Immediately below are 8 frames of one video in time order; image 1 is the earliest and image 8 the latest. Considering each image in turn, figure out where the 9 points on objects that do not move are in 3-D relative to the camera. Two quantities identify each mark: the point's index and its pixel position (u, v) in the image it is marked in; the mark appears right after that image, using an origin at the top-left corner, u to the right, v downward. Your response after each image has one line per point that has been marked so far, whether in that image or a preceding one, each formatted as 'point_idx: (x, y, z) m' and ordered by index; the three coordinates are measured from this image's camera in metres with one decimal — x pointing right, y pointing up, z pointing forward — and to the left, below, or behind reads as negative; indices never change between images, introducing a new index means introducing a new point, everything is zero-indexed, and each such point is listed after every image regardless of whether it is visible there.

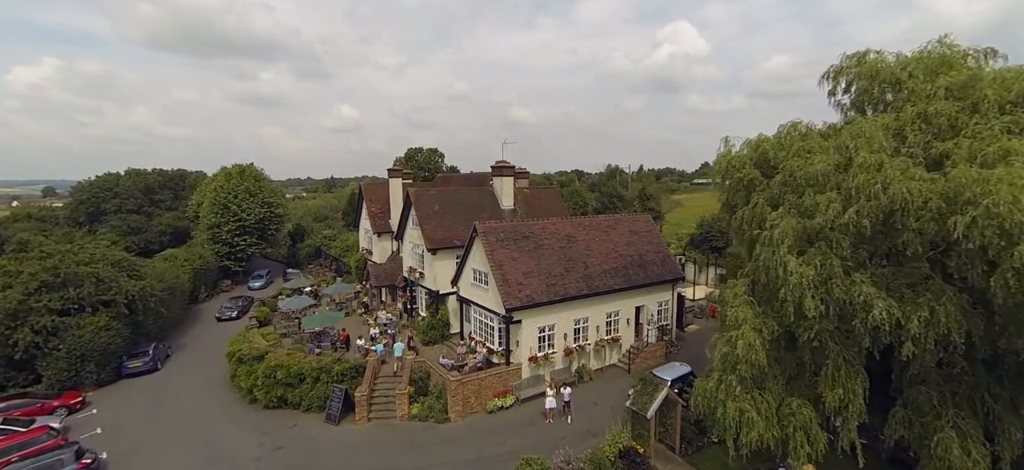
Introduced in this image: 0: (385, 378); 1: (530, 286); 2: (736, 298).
0: (-5.6, -6.3, +19.8) m
1: (+0.8, -2.2, +19.4) m
2: (+6.3, -1.8, +12.6) m
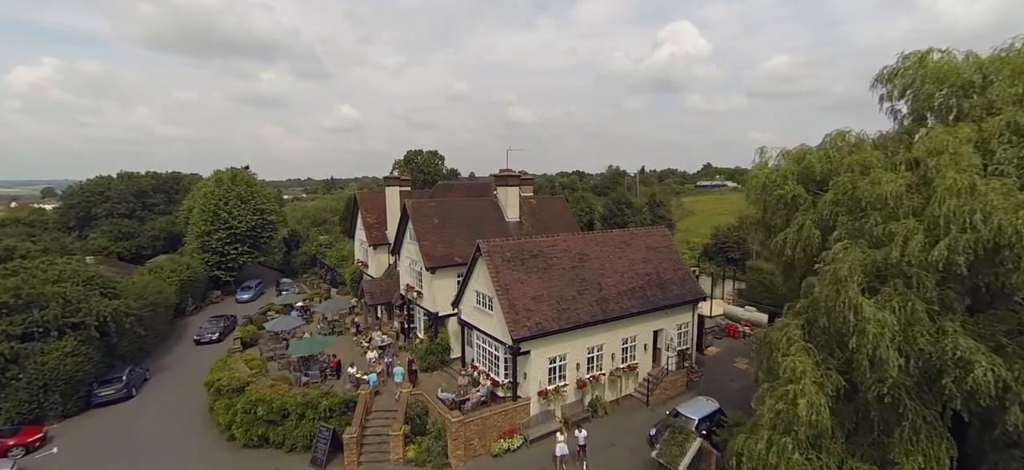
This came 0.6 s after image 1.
0: (-5.3, -7.1, +17.9) m
1: (+1.1, -3.0, +17.4) m
2: (+6.6, -2.6, +10.6) m
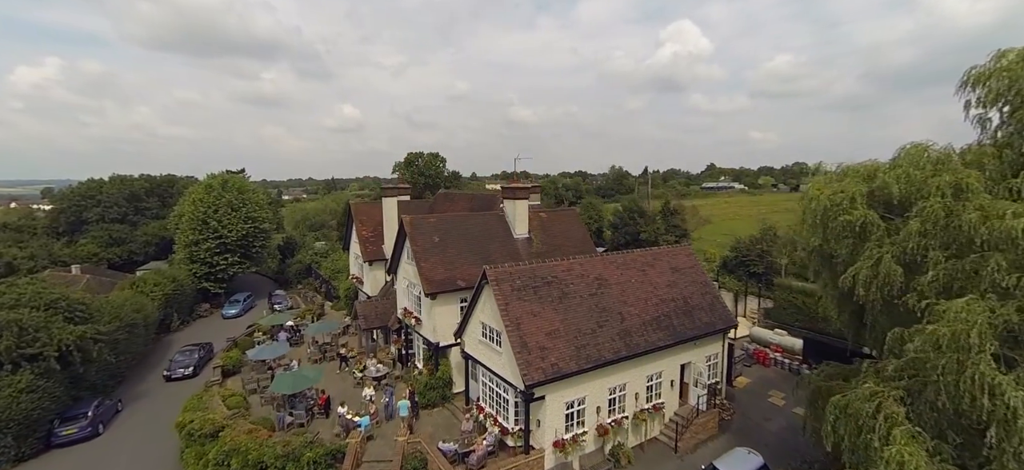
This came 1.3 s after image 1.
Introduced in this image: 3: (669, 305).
0: (-4.9, -8.0, +15.6) m
1: (+1.4, -3.9, +15.1) m
2: (+6.9, -3.5, +8.3) m
3: (+6.6, -2.9, +18.7) m
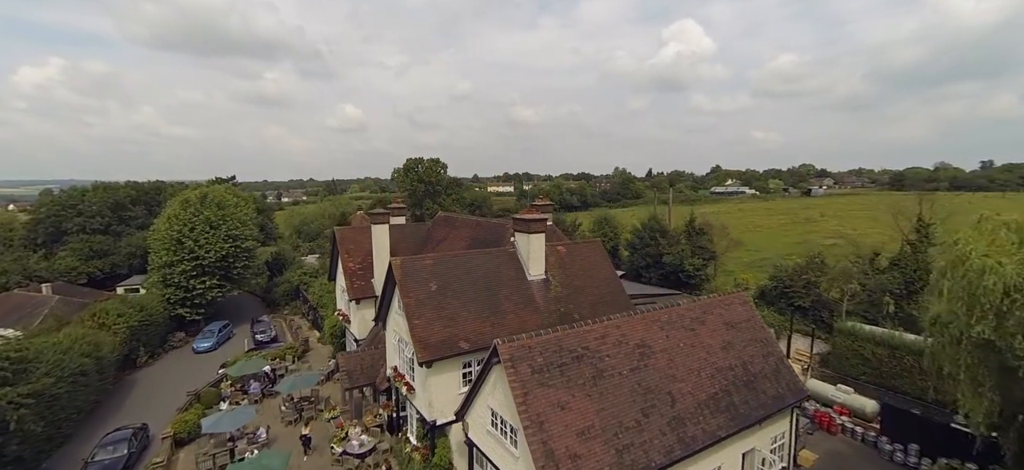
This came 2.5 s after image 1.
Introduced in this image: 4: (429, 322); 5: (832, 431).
0: (-4.4, -9.7, +11.7) m
1: (+2.0, -5.6, +11.2) m
2: (+7.4, -5.2, +4.3) m
3: (+7.1, -4.6, +14.8) m
4: (-2.9, -3.0, +15.5) m
5: (+13.5, -8.3, +19.0) m
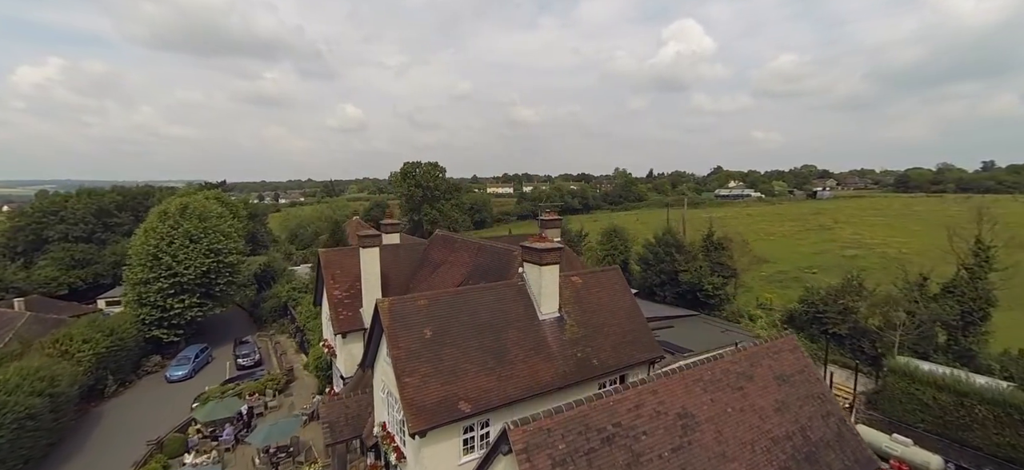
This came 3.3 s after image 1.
0: (-4.1, -10.8, +9.0) m
1: (+2.3, -6.7, +8.5) m
2: (+7.7, -6.3, +1.7) m
3: (+7.4, -5.7, +12.1) m
4: (-2.6, -4.1, +12.8) m
5: (+13.8, -9.4, +16.3) m
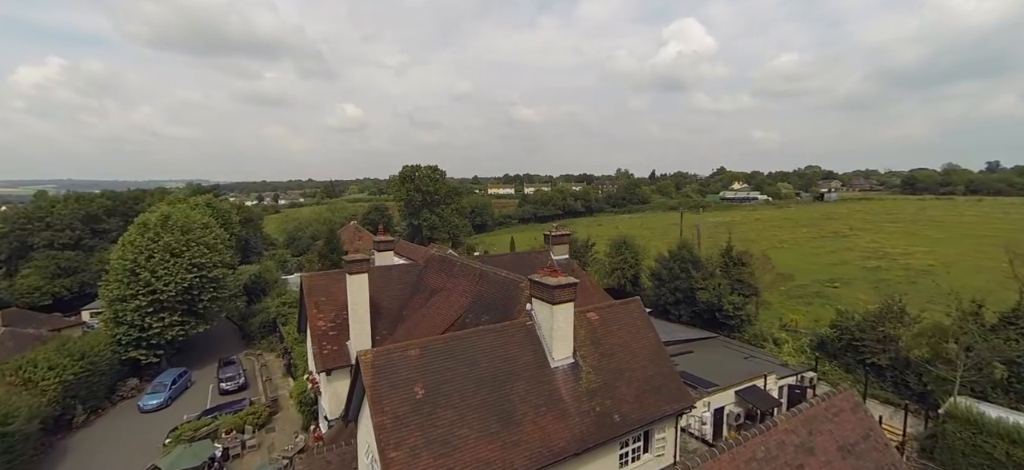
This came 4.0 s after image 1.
0: (-3.9, -11.8, +6.7) m
1: (+2.5, -7.8, +6.2) m
2: (+7.9, -7.3, -0.7) m
3: (+7.6, -6.7, +9.8) m
4: (-2.4, -5.1, +10.5) m
5: (+14.0, -10.4, +14.0) m
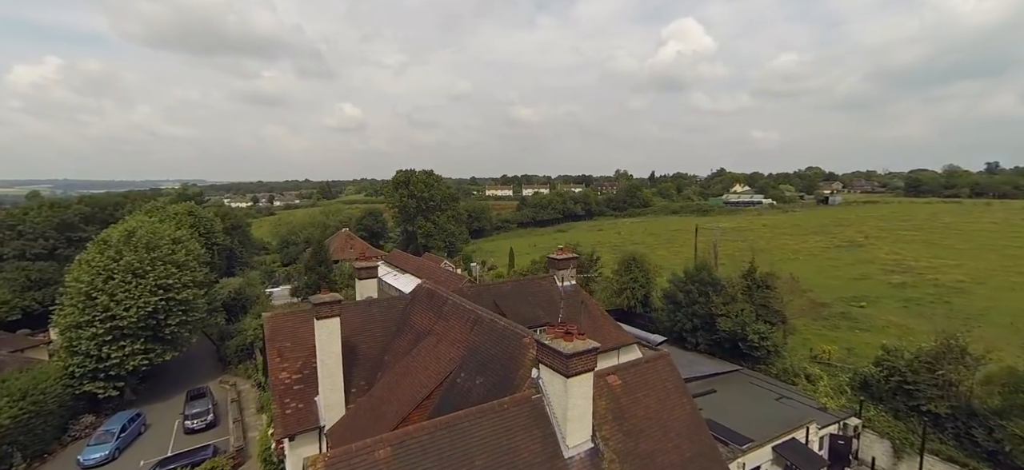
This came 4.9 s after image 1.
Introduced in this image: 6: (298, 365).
0: (-3.9, -13.0, +3.6) m
1: (+2.5, -9.0, +3.1) m
2: (+8.0, -8.5, -3.7) m
3: (+7.7, -7.9, +6.8) m
4: (-2.3, -6.3, +7.5) m
5: (+14.1, -11.6, +11.0) m
6: (-7.7, -4.6, +16.1) m
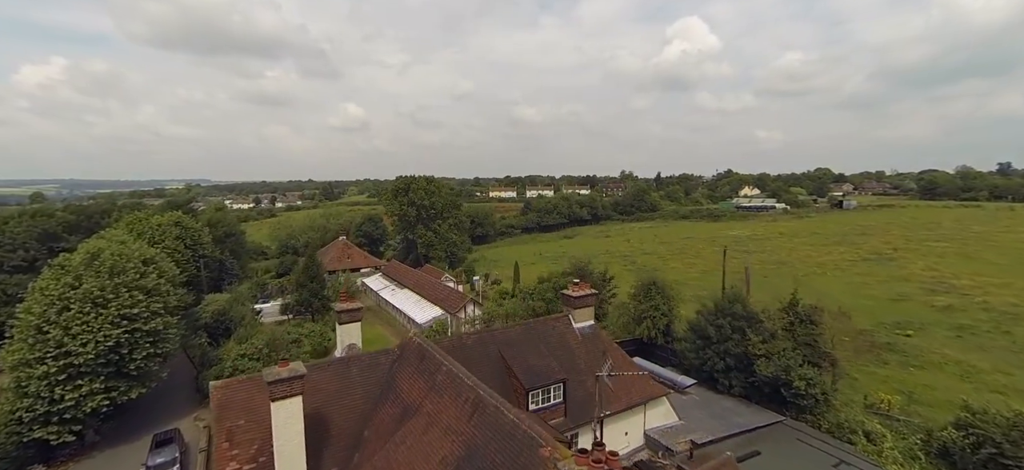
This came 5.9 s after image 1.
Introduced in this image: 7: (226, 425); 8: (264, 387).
0: (-3.7, -14.5, +0.2) m
1: (+2.7, -10.4, -0.3) m
2: (+8.2, -10.0, -7.2) m
3: (+7.9, -9.4, +3.3) m
4: (-2.1, -7.8, +4.0) m
5: (+14.3, -13.1, +7.4) m
6: (-7.4, -6.1, +12.8) m
7: (-8.3, -5.4, +13.0) m
8: (-7.6, -4.4, +14.1) m
